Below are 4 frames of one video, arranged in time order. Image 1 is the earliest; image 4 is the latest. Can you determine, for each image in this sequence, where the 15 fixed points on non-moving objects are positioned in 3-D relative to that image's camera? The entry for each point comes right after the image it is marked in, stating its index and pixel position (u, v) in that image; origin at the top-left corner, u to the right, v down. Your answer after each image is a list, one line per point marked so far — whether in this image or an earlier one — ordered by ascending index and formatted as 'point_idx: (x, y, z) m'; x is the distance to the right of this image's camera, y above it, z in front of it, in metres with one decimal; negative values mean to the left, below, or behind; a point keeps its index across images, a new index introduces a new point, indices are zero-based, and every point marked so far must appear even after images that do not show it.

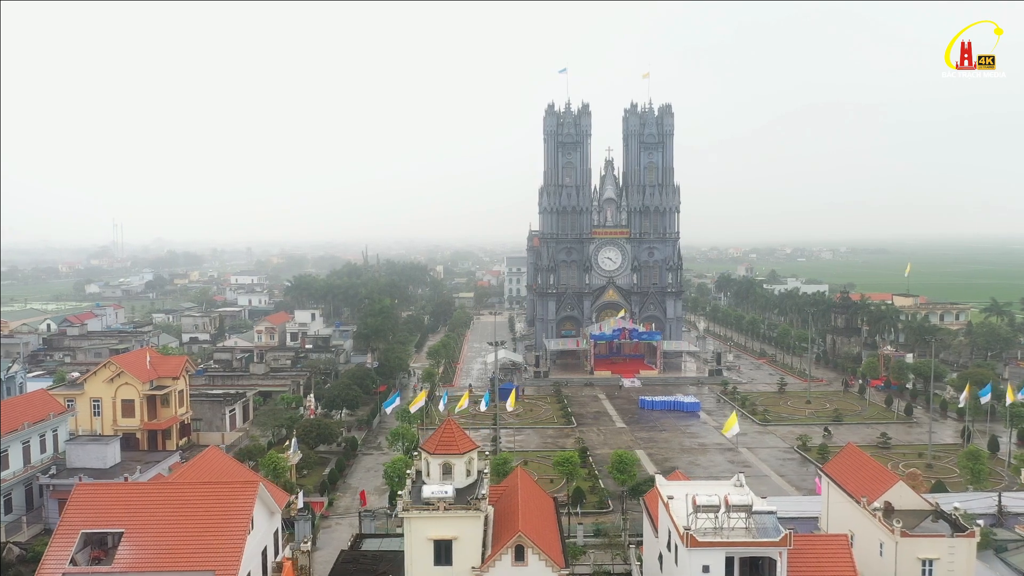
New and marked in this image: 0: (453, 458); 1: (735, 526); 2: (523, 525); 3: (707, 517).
0: (-1.4, -4.0, +17.3) m
1: (+4.6, -5.0, +15.6) m
2: (+0.2, -5.1, +16.1) m
3: (+4.0, -4.8, +15.7) m
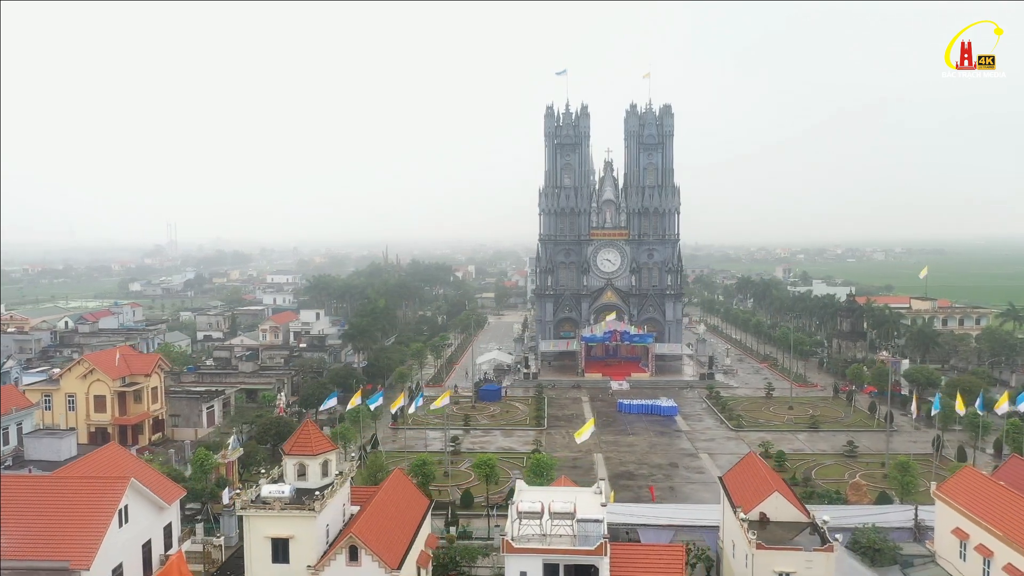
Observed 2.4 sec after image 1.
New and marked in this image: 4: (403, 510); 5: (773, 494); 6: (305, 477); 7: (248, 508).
0: (-4.9, -4.1, +17.8) m
1: (+1.0, -5.2, +15.6) m
2: (-3.4, -5.3, +16.4) m
3: (+0.4, -5.0, +15.8) m
4: (-2.7, -5.5, +18.6) m
5: (+6.8, -5.4, +19.5) m
6: (-5.0, -4.6, +17.9) m
7: (-5.8, -4.8, +16.4) m
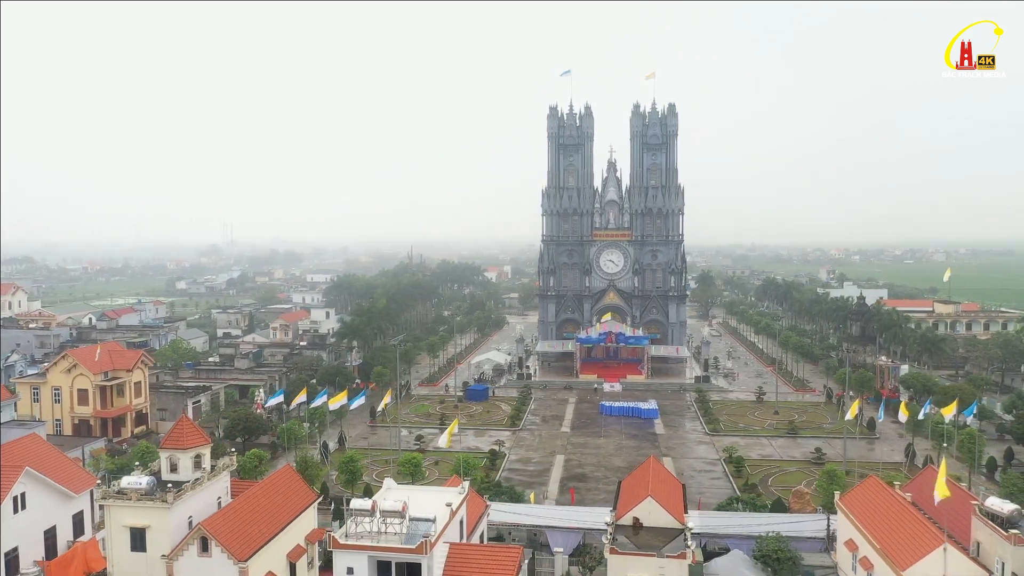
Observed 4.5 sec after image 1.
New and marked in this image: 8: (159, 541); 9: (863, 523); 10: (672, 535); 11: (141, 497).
0: (-8.3, -4.1, +18.5) m
1: (-2.6, -5.2, +15.9) m
2: (-6.9, -5.3, +17.0) m
3: (-3.2, -5.0, +16.1) m
4: (-6.0, -5.5, +19.1) m
5: (+3.5, -5.5, +19.3) m
6: (-8.4, -4.6, +18.6) m
7: (-9.3, -4.9, +17.2) m
8: (-8.1, -5.8, +17.1) m
9: (+9.3, -6.2, +19.7) m
10: (+4.1, -6.3, +18.9) m
11: (-8.5, -4.8, +17.1) m
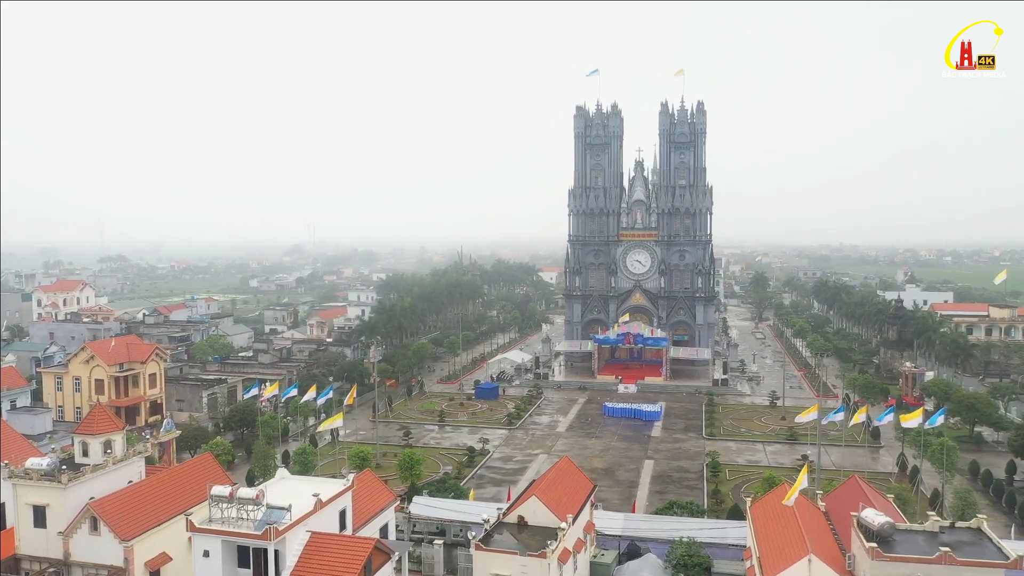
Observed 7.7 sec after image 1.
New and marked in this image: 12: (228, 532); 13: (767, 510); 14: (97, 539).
0: (-11.3, -4.0, +19.8) m
1: (-5.9, -5.1, +16.7) m
2: (-10.0, -5.2, +18.2) m
3: (-6.4, -5.0, +16.9) m
4: (-8.9, -5.5, +20.2) m
5: (+0.5, -5.5, +19.4) m
6: (-11.3, -4.5, +20.0) m
7: (-12.4, -4.7, +18.6) m
8: (-11.2, -5.7, +18.4) m
9: (+6.3, -6.2, +19.1) m
10: (+1.1, -6.2, +18.9) m
11: (-11.6, -4.7, +18.5) m
12: (-6.1, -5.3, +16.3) m
13: (+6.8, -5.9, +19.9) m
14: (-10.1, -6.0, +18.0) m
